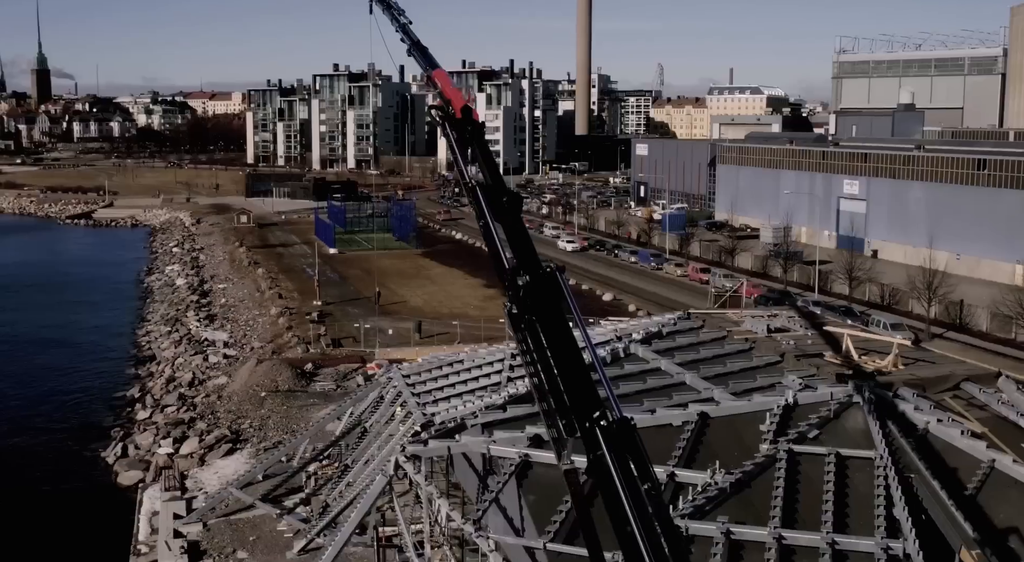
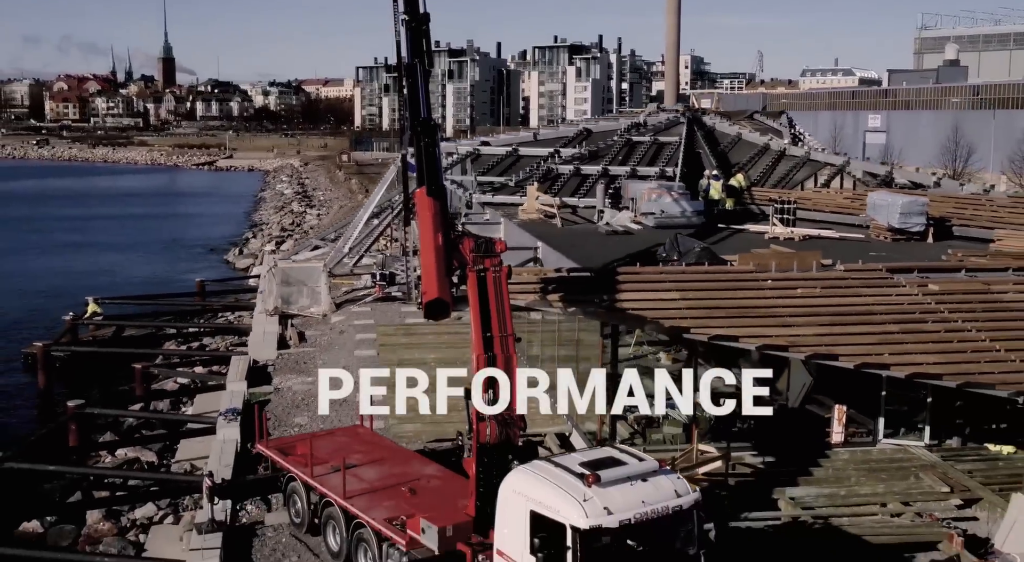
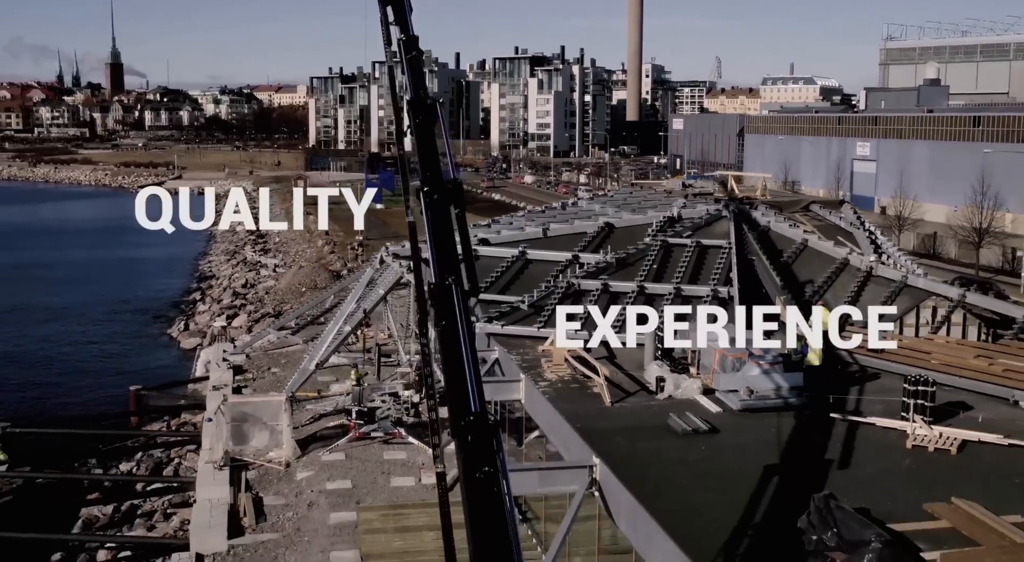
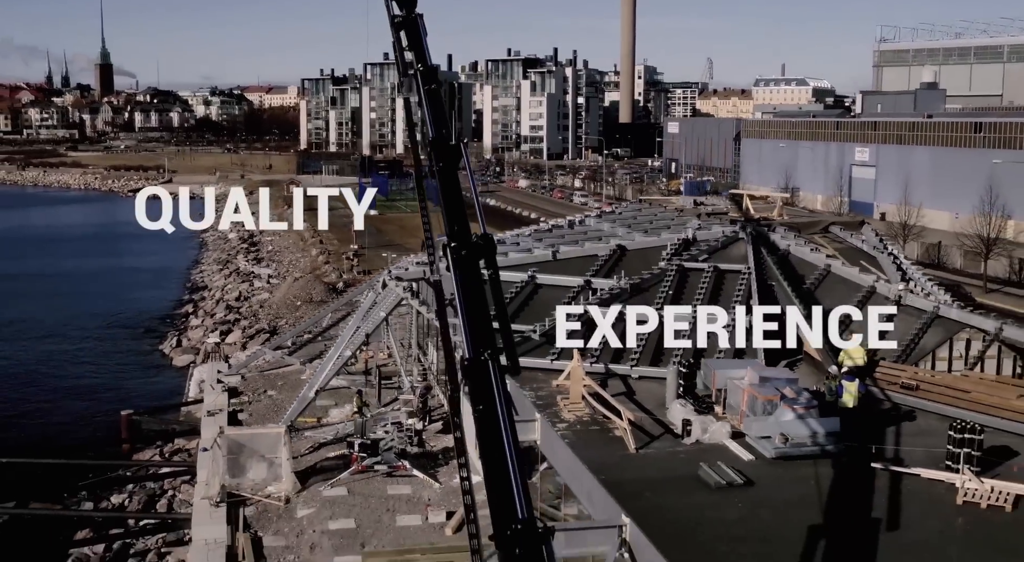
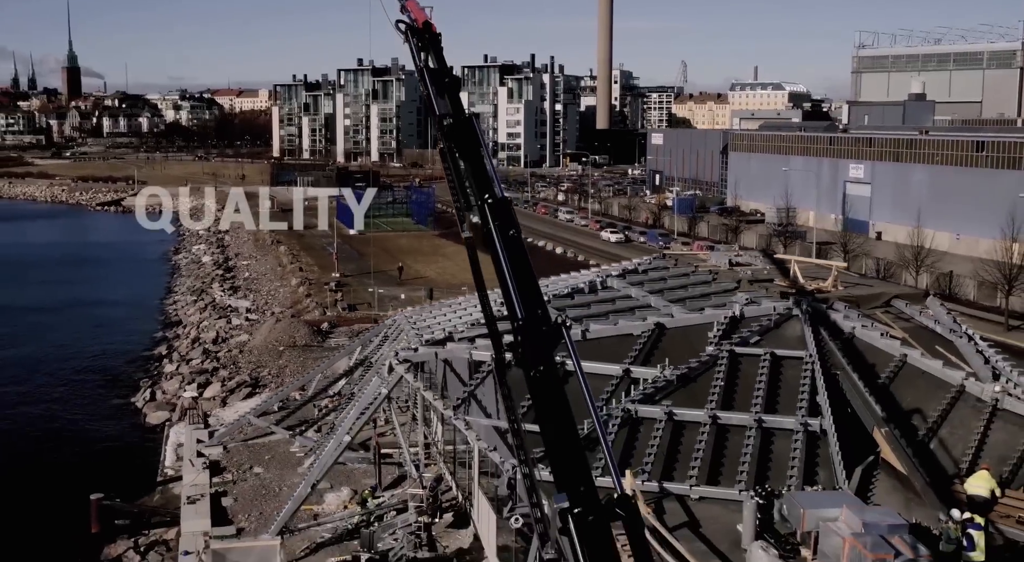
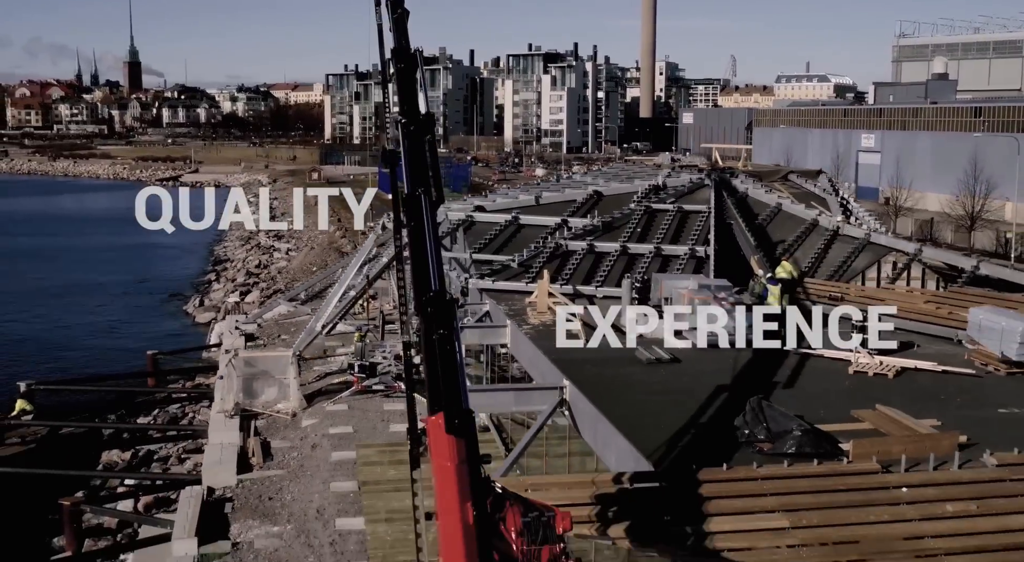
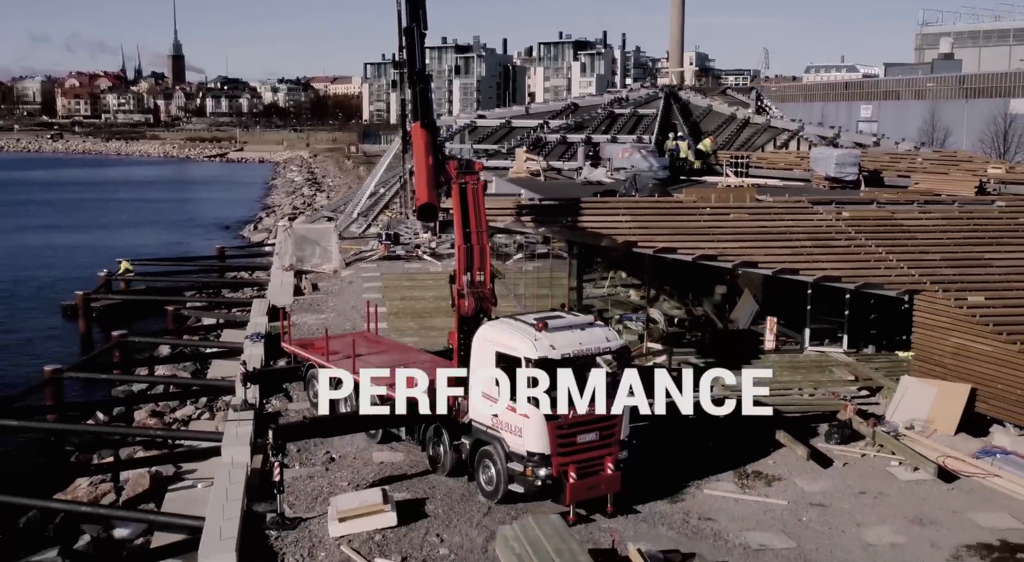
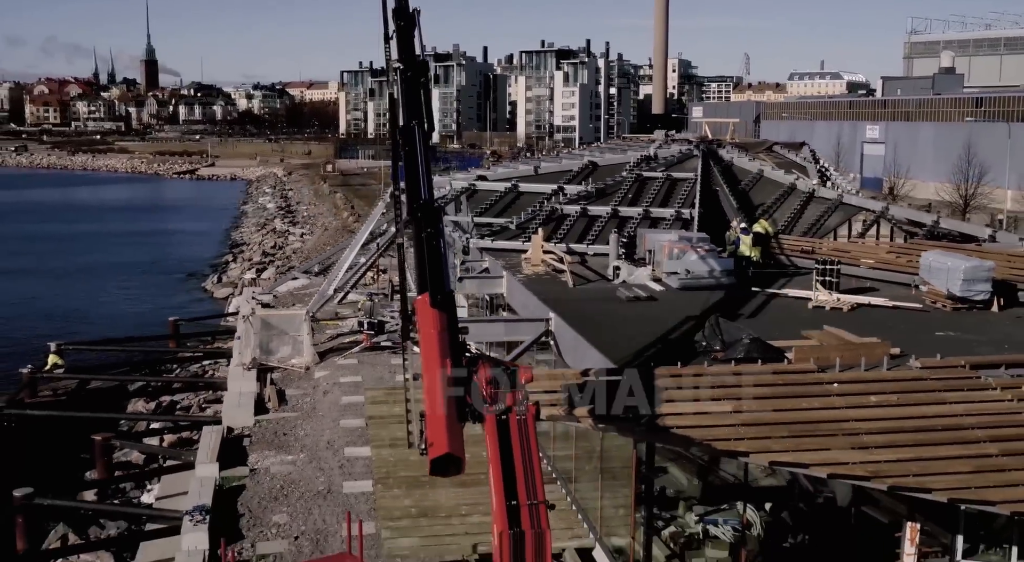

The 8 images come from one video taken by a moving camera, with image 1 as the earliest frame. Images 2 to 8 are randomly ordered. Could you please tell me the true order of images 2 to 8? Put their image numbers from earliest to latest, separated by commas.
5, 4, 3, 6, 8, 2, 7
